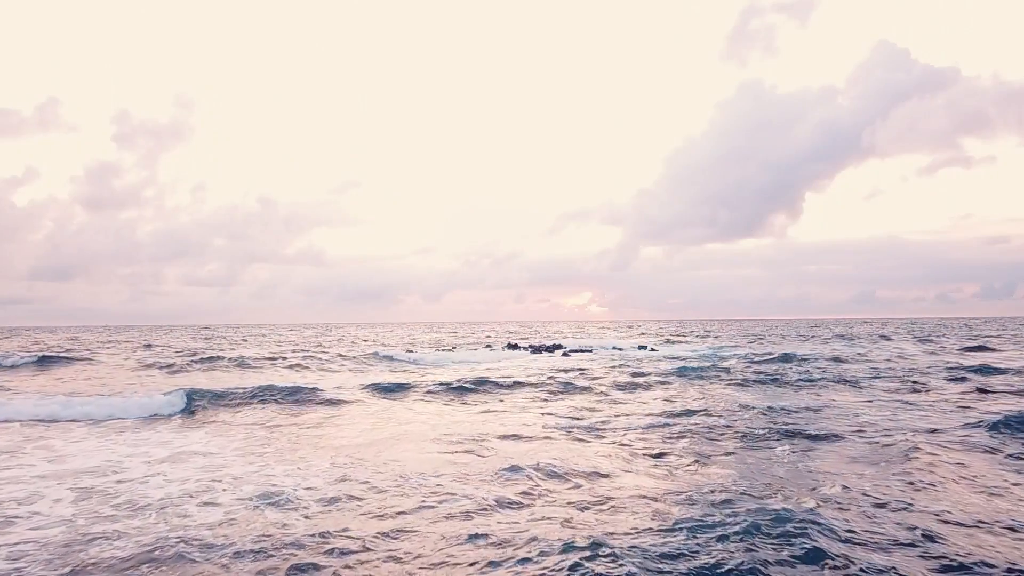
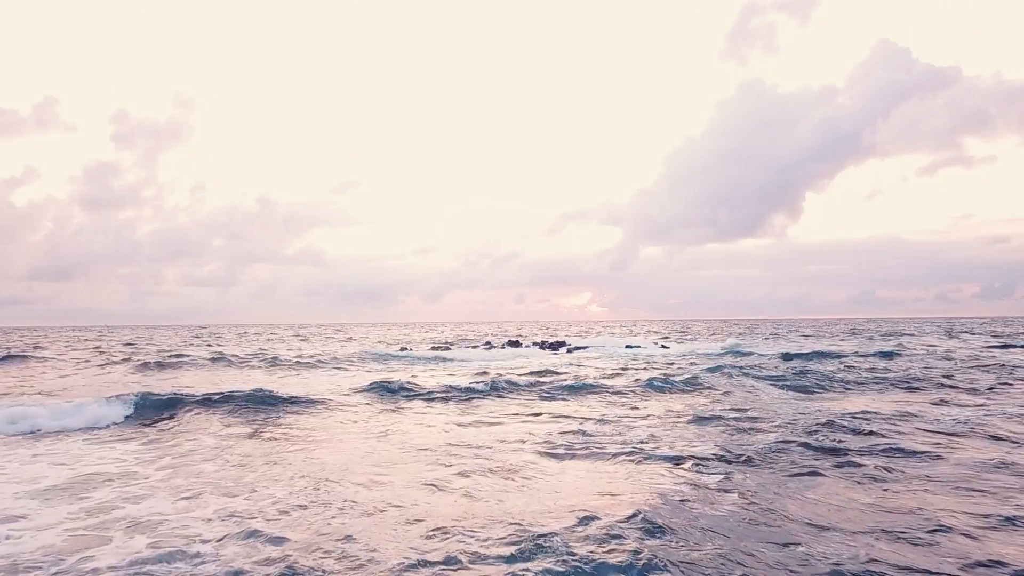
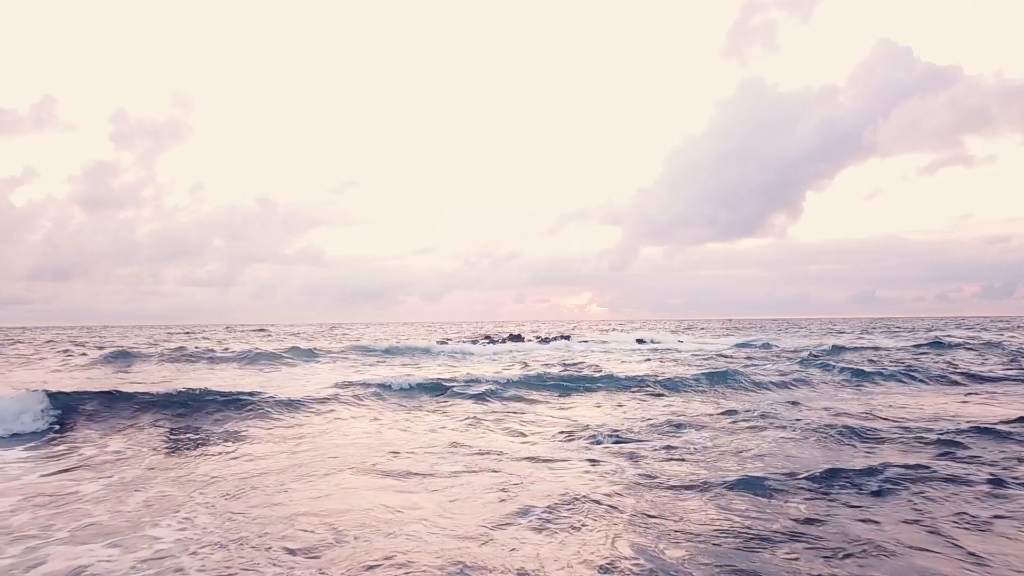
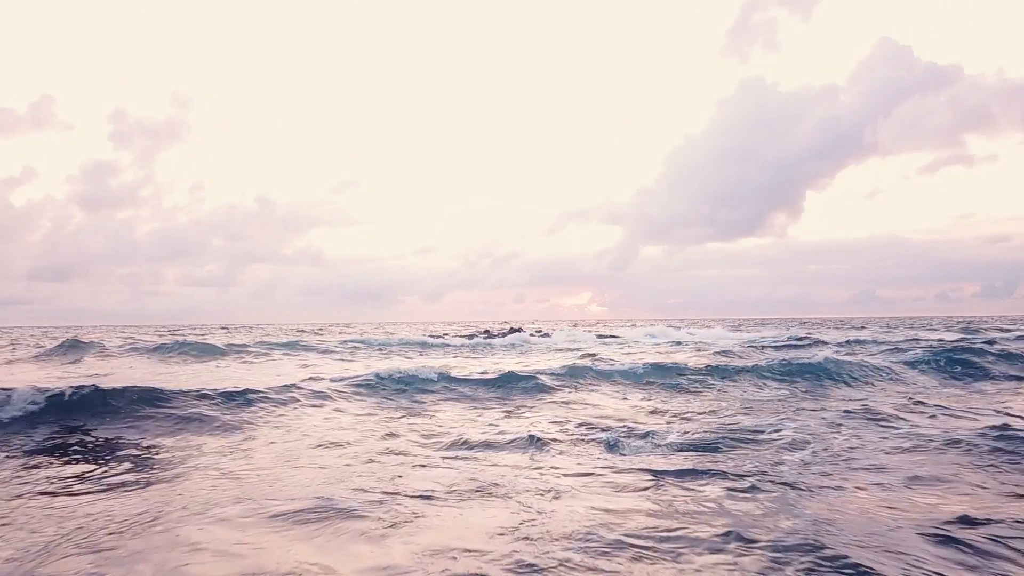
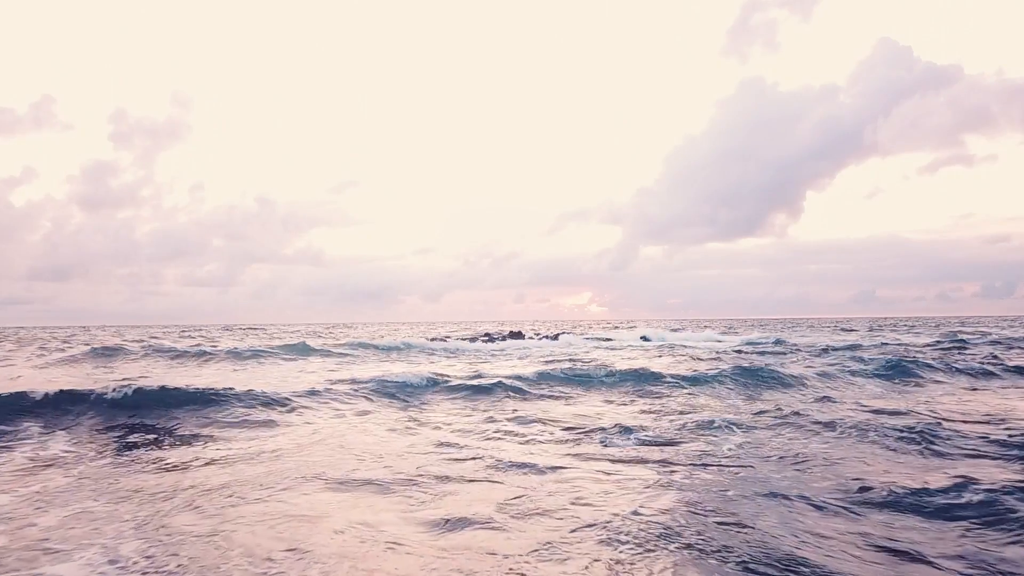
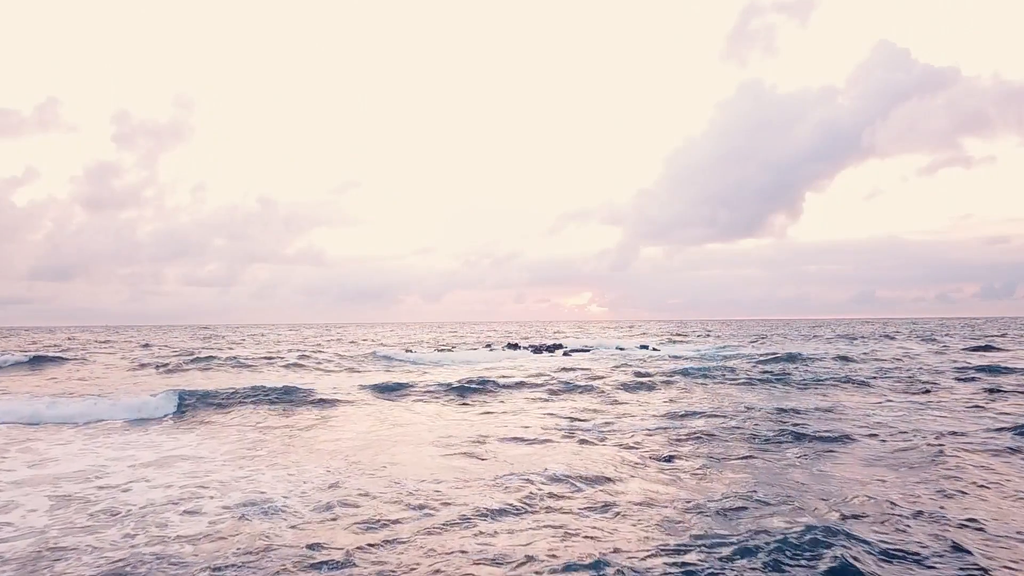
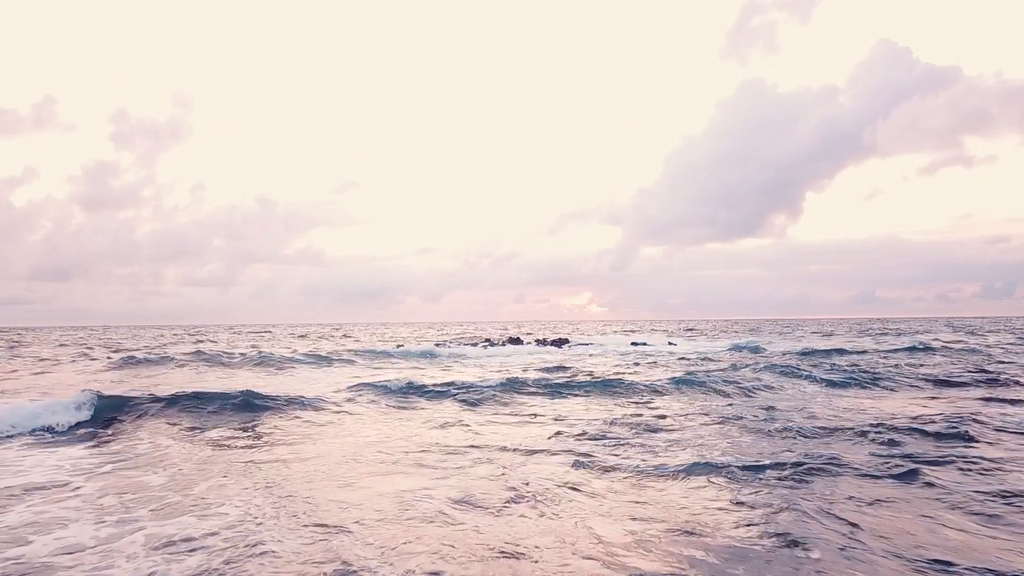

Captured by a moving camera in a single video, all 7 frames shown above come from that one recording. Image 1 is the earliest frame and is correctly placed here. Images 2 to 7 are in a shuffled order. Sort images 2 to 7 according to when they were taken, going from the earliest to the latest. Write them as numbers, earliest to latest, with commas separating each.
6, 2, 7, 3, 5, 4
